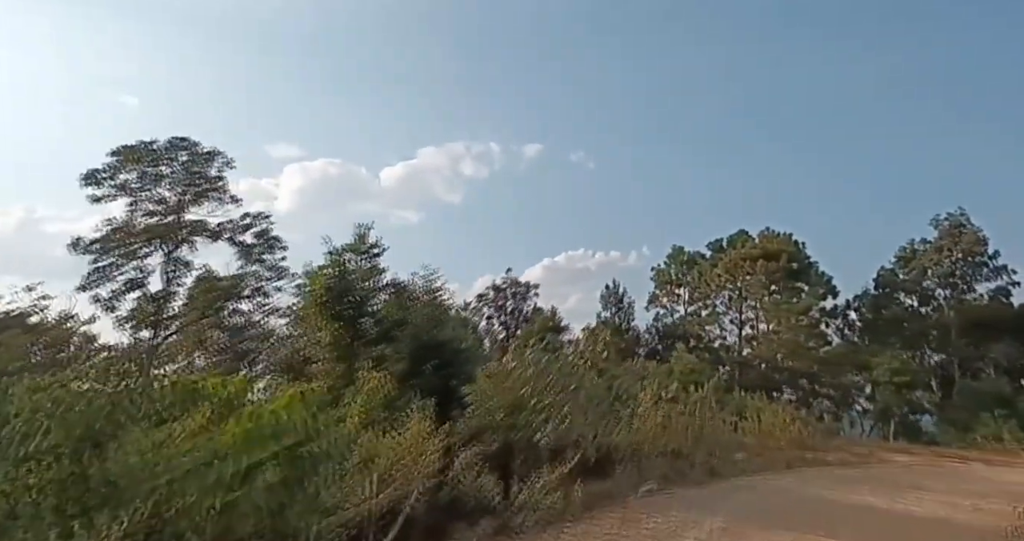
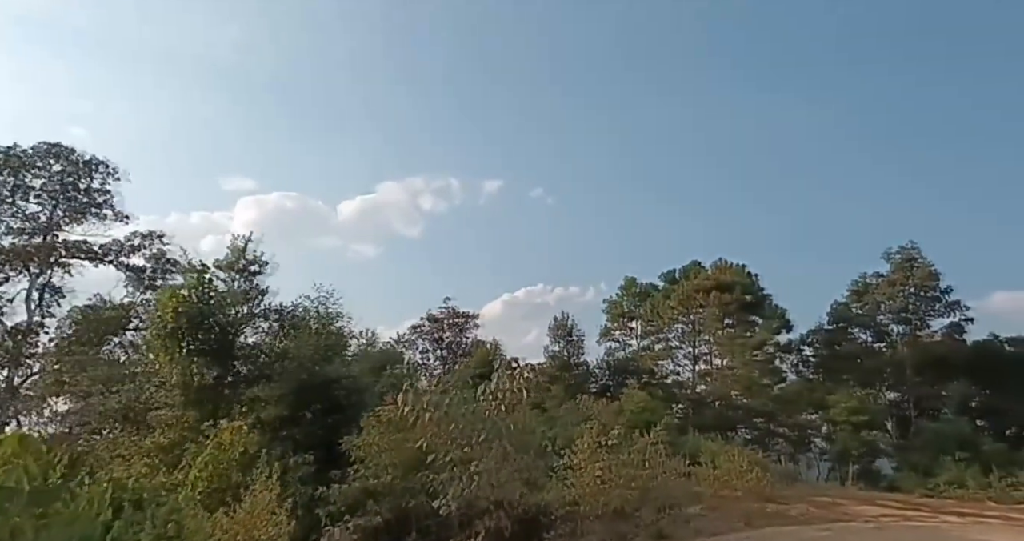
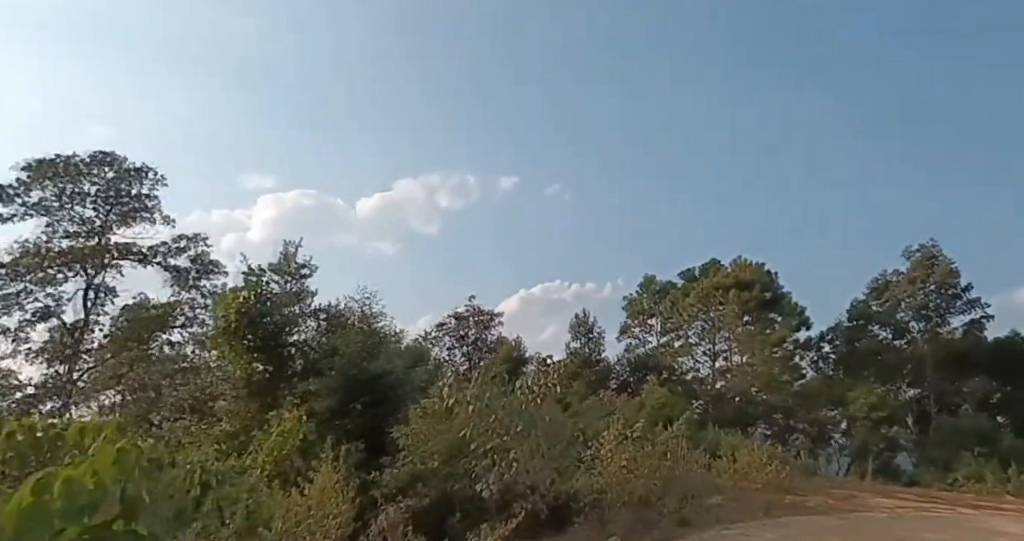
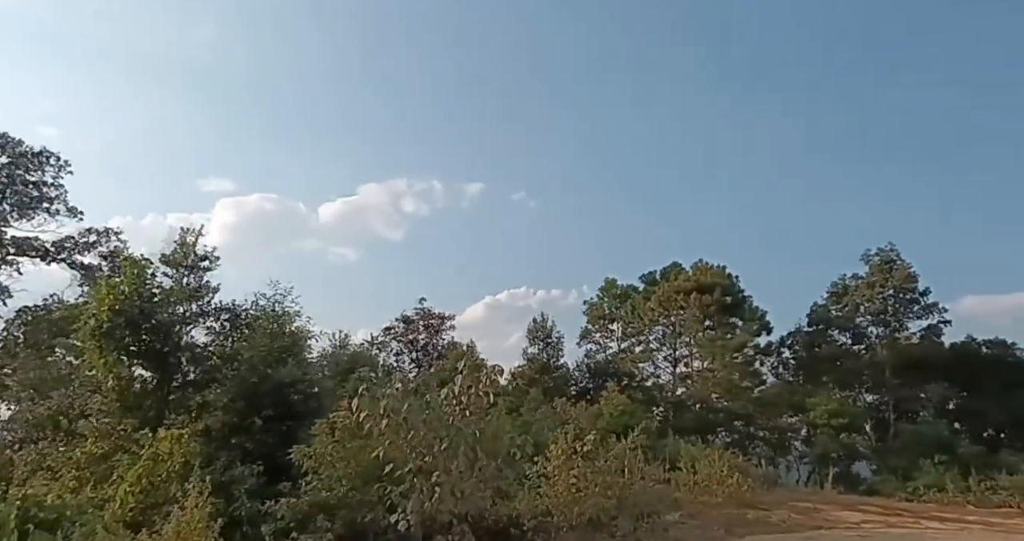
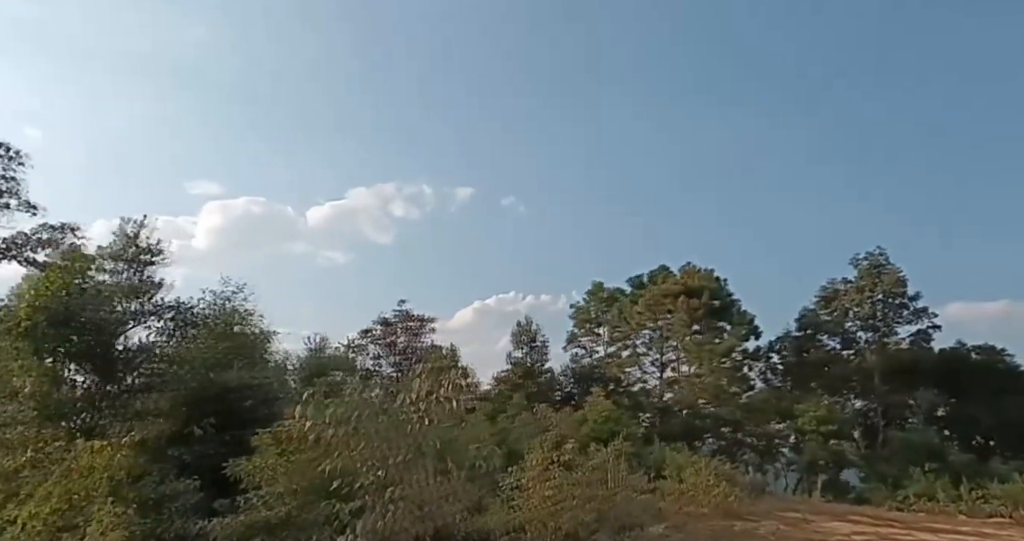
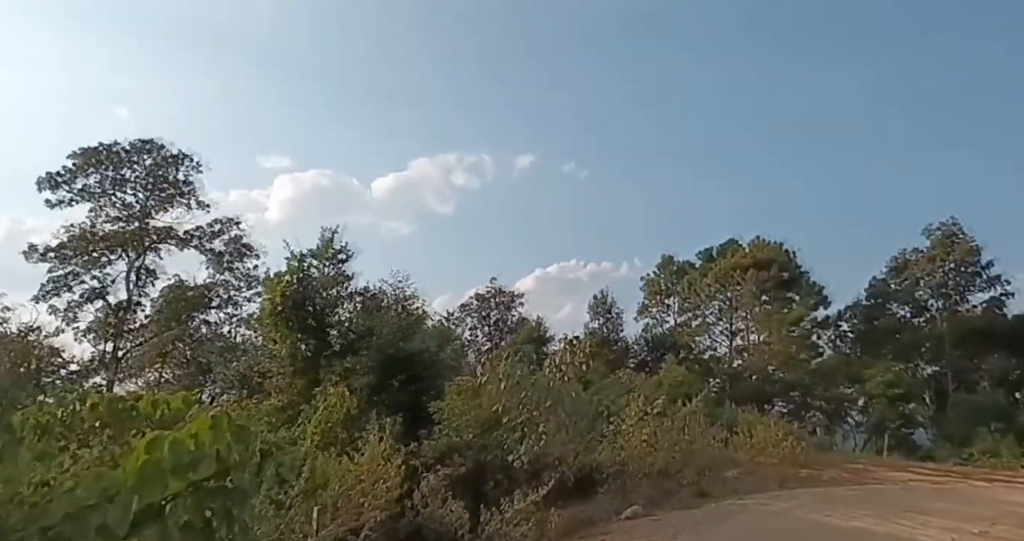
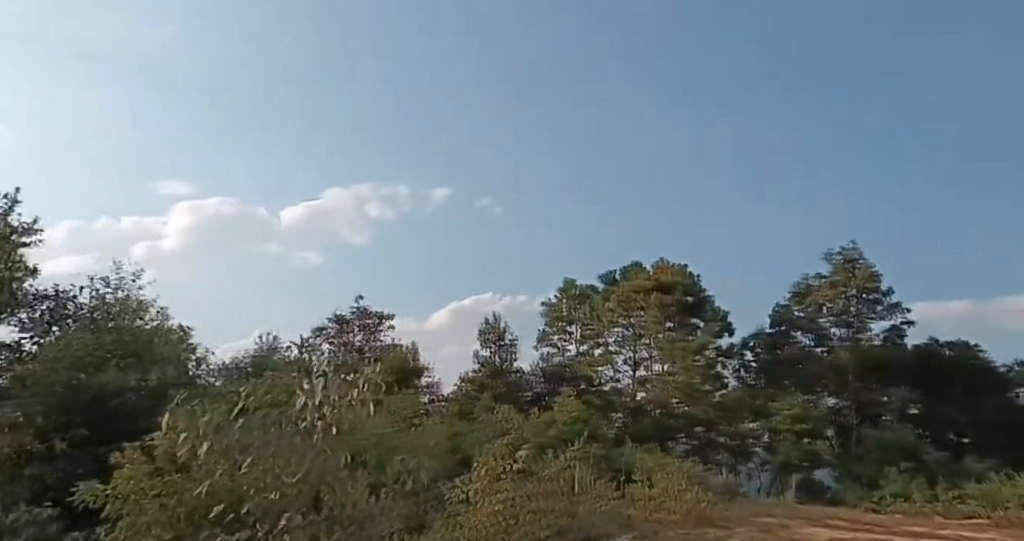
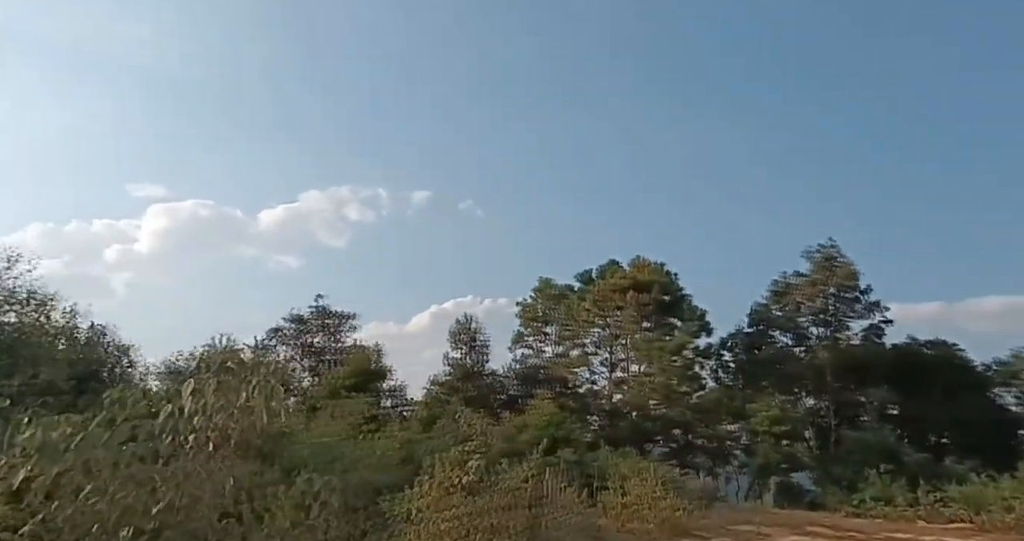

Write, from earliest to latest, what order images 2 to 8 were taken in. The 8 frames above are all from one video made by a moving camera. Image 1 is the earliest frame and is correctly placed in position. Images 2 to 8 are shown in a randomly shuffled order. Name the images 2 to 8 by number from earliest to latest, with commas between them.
6, 3, 2, 4, 5, 7, 8
